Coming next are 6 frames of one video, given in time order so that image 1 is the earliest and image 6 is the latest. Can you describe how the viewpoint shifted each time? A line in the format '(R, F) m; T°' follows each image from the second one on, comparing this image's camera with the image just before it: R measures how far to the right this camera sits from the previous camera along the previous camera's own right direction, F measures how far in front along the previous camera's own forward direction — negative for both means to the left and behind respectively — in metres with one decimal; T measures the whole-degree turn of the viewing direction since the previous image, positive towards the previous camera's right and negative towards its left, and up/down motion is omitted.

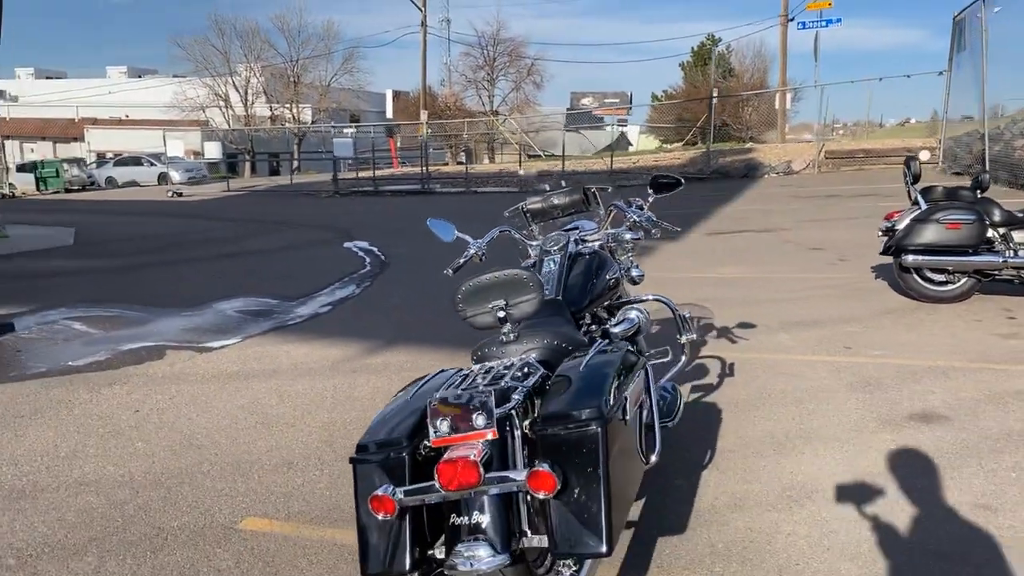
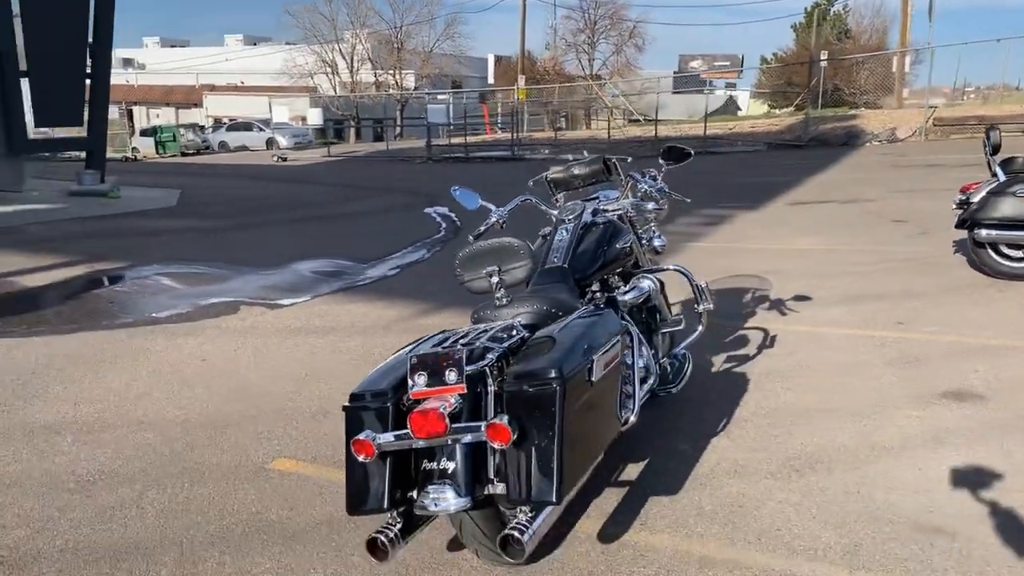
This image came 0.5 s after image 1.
(+0.4, -0.1) m; -7°
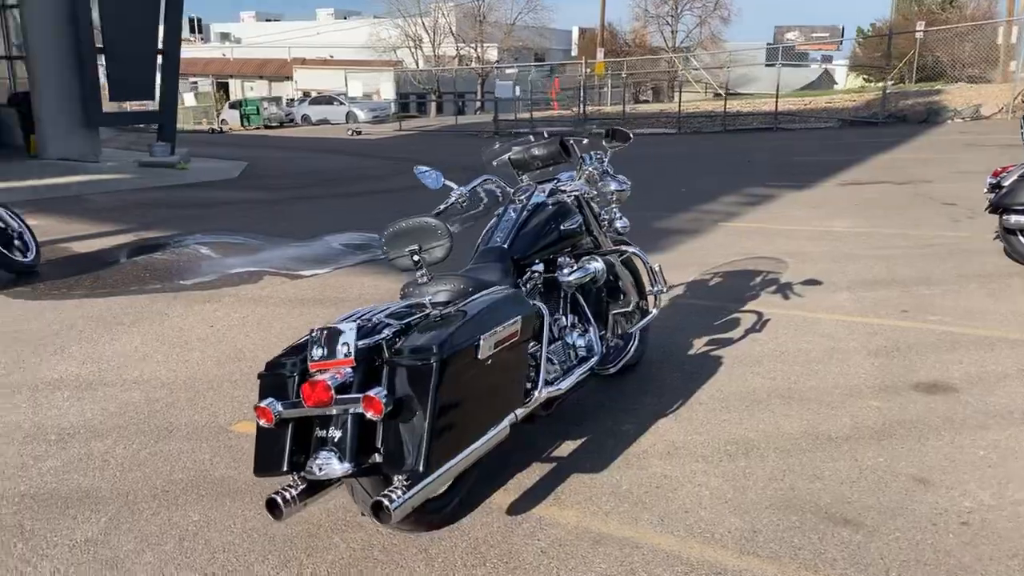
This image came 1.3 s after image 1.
(+0.7, -0.1) m; -6°
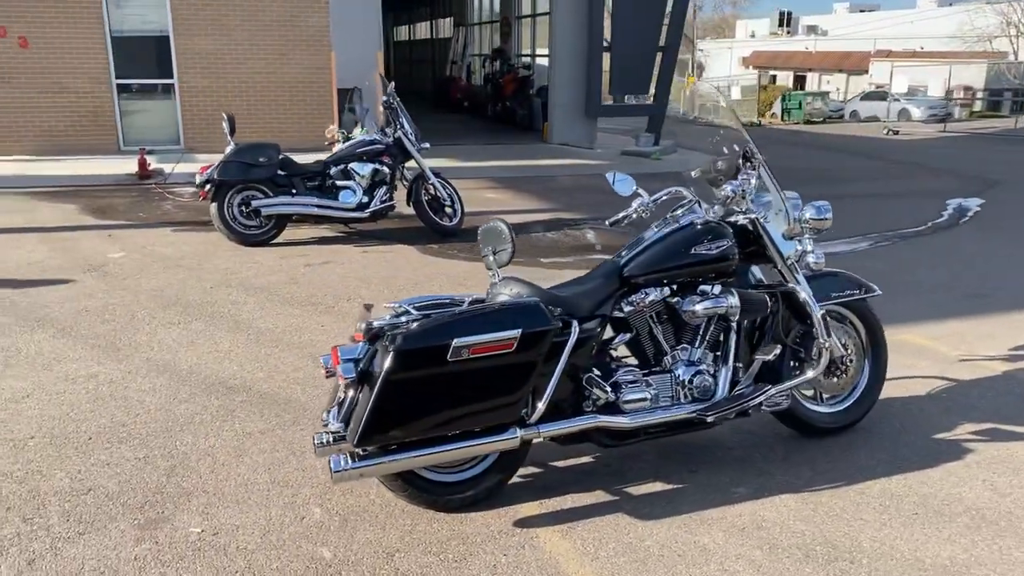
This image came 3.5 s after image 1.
(+1.9, +0.6) m; -37°
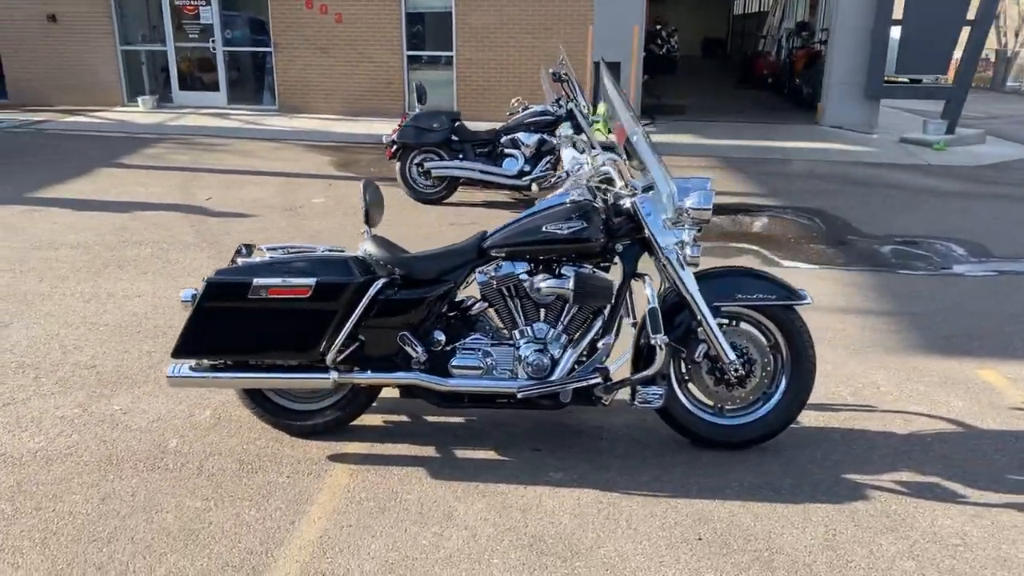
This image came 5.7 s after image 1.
(+2.2, +0.3) m; -24°
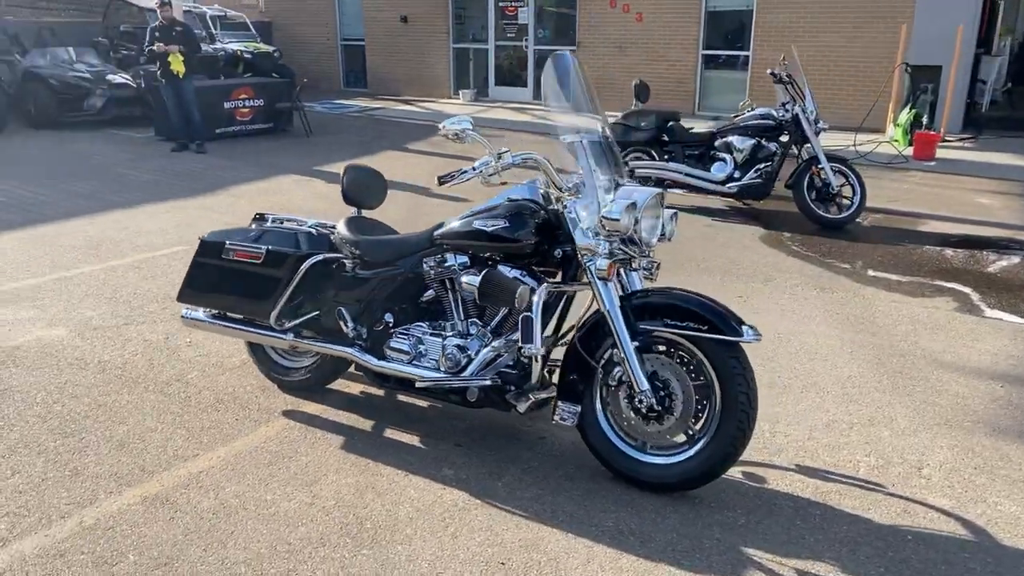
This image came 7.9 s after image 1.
(+1.8, +0.4) m; -24°
